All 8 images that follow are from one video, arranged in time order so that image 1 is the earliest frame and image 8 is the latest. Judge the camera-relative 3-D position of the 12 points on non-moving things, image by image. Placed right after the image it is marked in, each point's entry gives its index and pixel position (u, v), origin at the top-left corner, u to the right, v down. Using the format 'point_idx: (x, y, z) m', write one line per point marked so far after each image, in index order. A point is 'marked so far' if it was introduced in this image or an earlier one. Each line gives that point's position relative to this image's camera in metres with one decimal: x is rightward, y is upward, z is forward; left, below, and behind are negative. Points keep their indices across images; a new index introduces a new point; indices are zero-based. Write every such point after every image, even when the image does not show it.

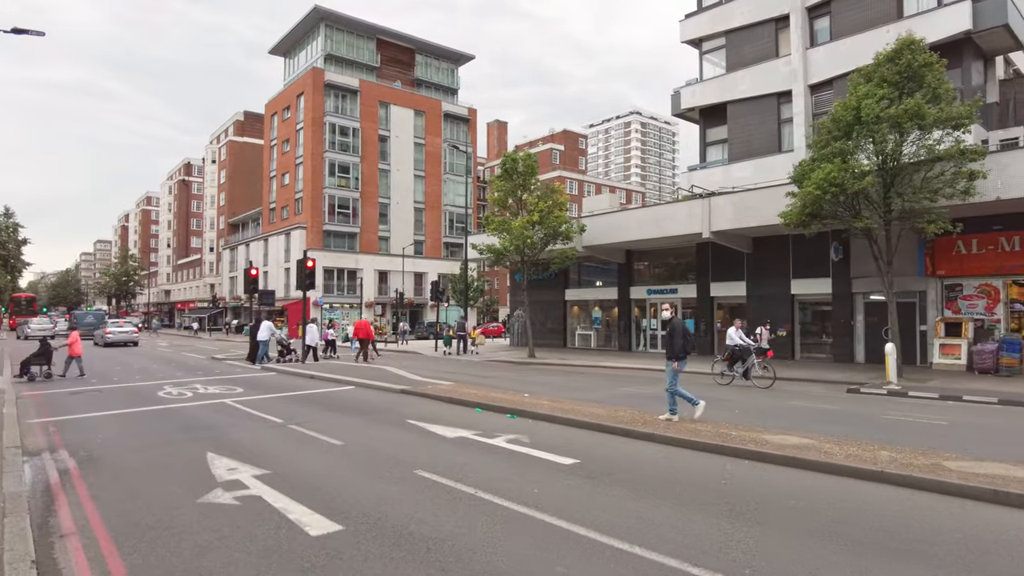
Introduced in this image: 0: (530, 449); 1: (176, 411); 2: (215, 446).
0: (+0.3, -2.0, +8.2) m
1: (-5.9, -2.2, +11.7) m
2: (-3.8, -2.1, +8.6) m
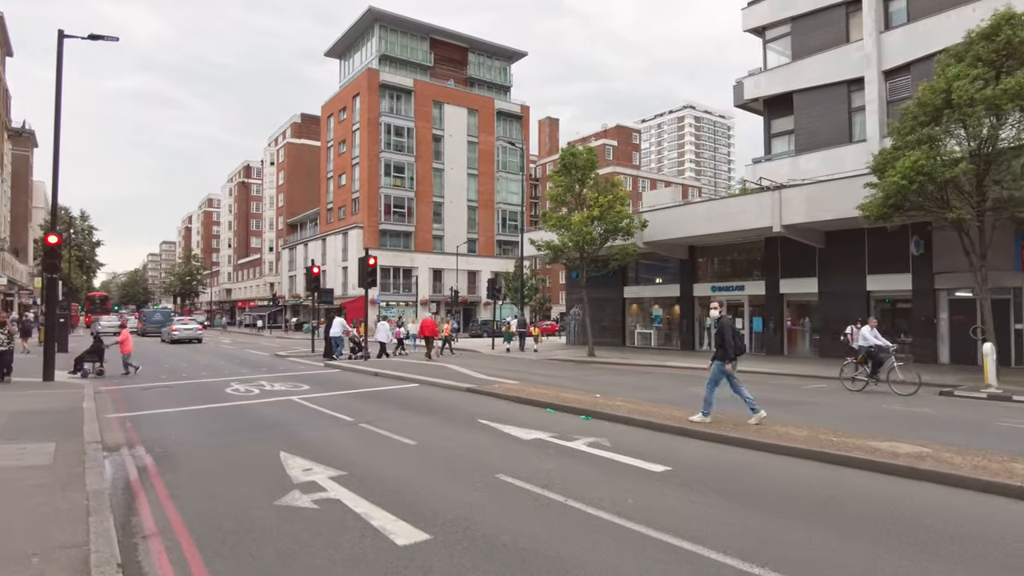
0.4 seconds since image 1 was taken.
0: (+1.2, -2.0, +7.7) m
1: (-4.7, -2.1, +11.7) m
2: (-2.9, -2.0, +8.5) m
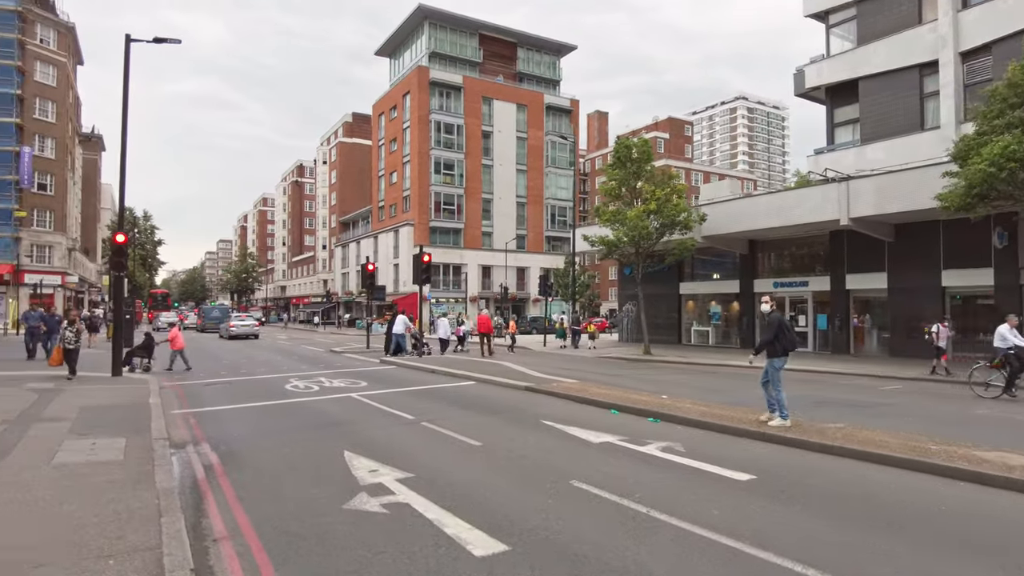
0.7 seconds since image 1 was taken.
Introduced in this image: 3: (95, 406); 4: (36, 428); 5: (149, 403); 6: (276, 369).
0: (+2.0, -1.9, +7.3) m
1: (-3.6, -2.1, +11.7) m
2: (-2.0, -2.0, +8.4) m
3: (-7.0, -2.0, +11.0) m
4: (-6.5, -1.9, +9.0) m
5: (-6.4, -2.0, +11.7) m
6: (-6.5, -2.2, +18.2) m
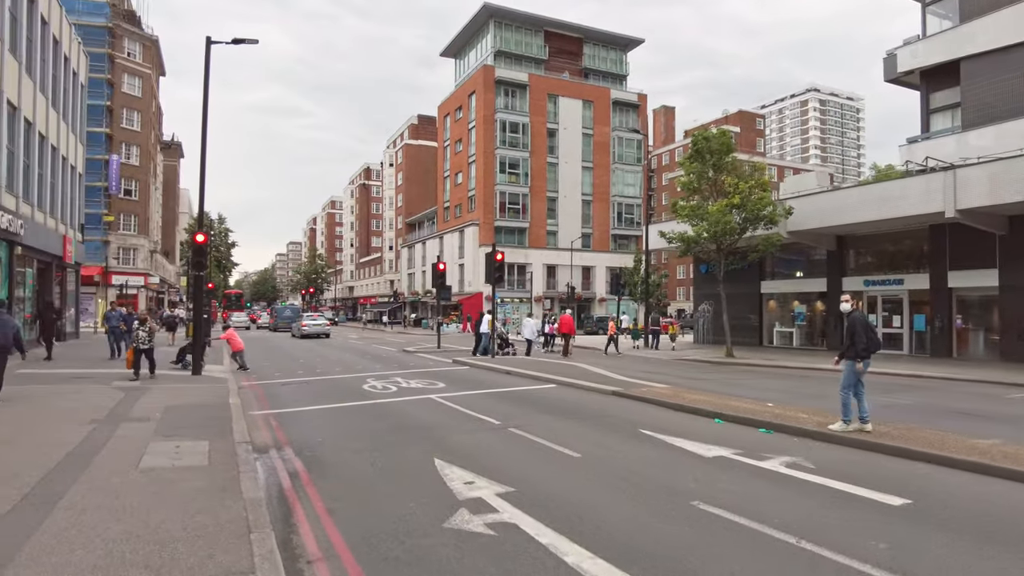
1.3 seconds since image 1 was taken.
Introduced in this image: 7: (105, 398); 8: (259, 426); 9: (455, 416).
0: (+3.1, -1.9, +6.4) m
1: (-2.1, -2.1, +11.3) m
2: (-0.8, -1.9, +7.8) m
3: (-5.5, -2.0, +11.0) m
4: (-5.3, -1.9, +8.9) m
5: (-4.9, -2.0, +11.5) m
6: (-4.4, -2.2, +18.1) m
7: (-7.0, -1.9, +11.3) m
8: (-3.7, -2.1, +9.8) m
9: (-0.9, -2.0, +10.1) m
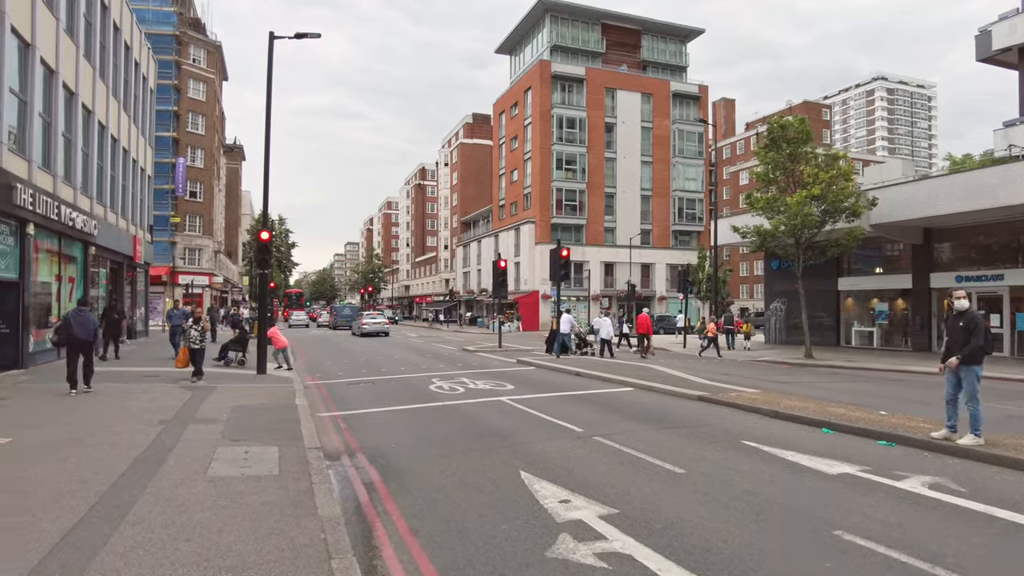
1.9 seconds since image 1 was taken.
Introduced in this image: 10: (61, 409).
0: (+3.9, -1.8, +5.4) m
1: (-0.9, -2.0, +10.7) m
2: (+0.2, -1.9, +7.1) m
3: (-4.3, -1.9, +10.6) m
4: (-4.2, -1.9, +8.5) m
5: (-3.6, -2.0, +11.1) m
6: (-2.6, -2.1, +17.7) m
7: (-5.7, -1.9, +11.1) m
8: (-2.6, -2.0, +9.3) m
9: (+0.3, -1.9, +9.4) m
10: (-6.7, -1.8, +9.8) m
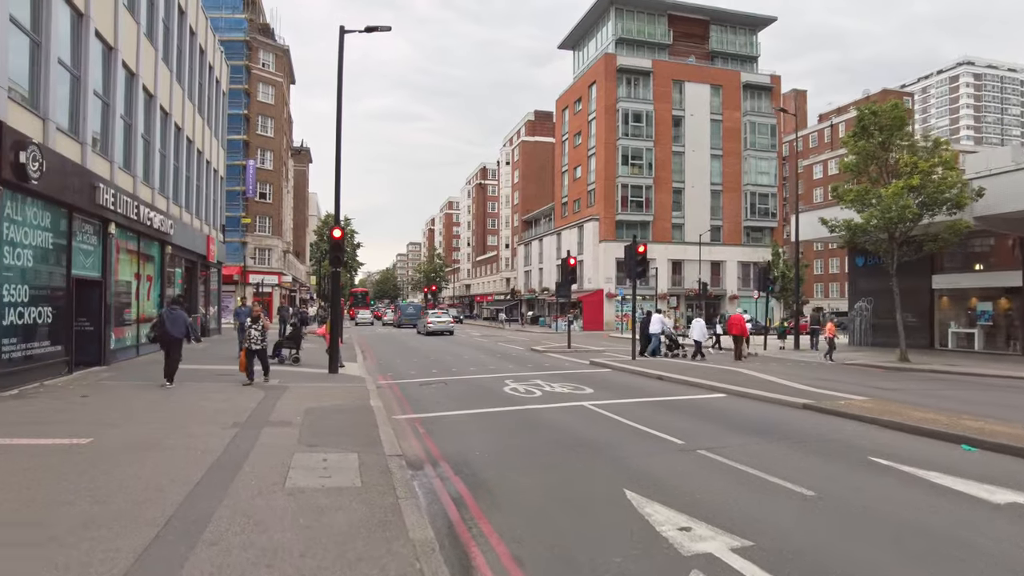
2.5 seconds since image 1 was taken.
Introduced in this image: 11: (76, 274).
0: (+4.7, -1.8, +4.4) m
1: (+0.4, -2.0, +10.1) m
2: (+1.1, -1.9, +6.4) m
3: (-3.0, -1.9, +10.3) m
4: (-3.1, -1.8, +8.2) m
5: (-2.3, -1.9, +10.7) m
6: (-0.7, -2.1, +17.1) m
7: (-4.3, -1.8, +10.8) m
8: (-1.4, -2.0, +8.8) m
9: (+1.5, -1.9, +8.7) m
10: (-5.5, -1.8, +9.7) m
11: (-9.2, +0.3, +13.9) m
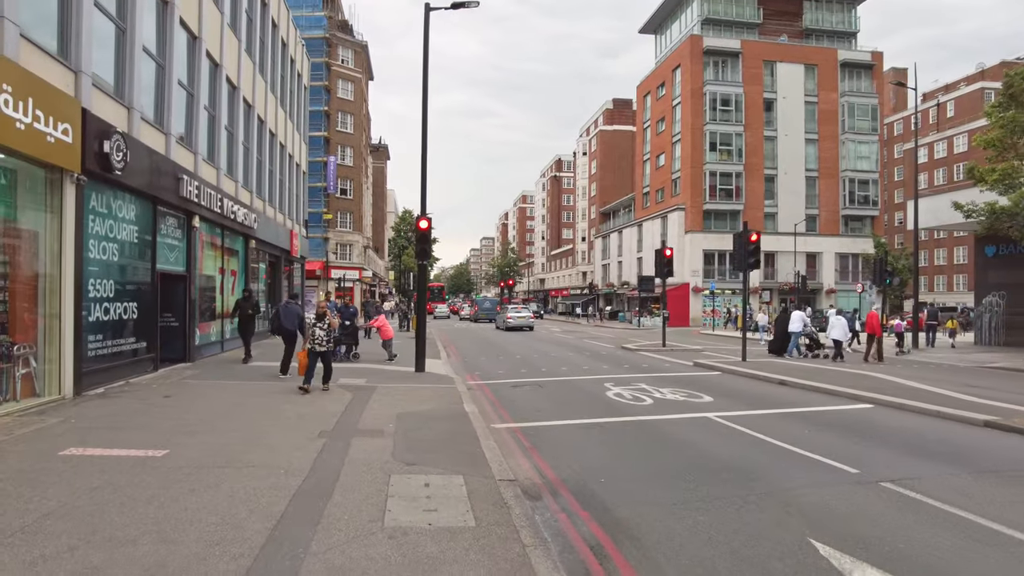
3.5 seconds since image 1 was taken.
0: (+5.6, -1.7, +2.6) m
1: (+2.0, -1.9, +8.7) m
2: (+2.3, -1.8, +5.0) m
3: (-1.4, -1.8, +9.3) m
4: (-1.7, -1.7, +7.2) m
5: (-0.7, -1.8, +9.7) m
6: (+1.6, -1.9, +15.9) m
7: (-2.7, -1.7, +10.0) m
8: (0.0, -1.9, +7.7) m
9: (+2.8, -1.8, +7.2) m
10: (-4.0, -1.7, +9.0) m
11: (-7.2, +0.4, +13.5) m
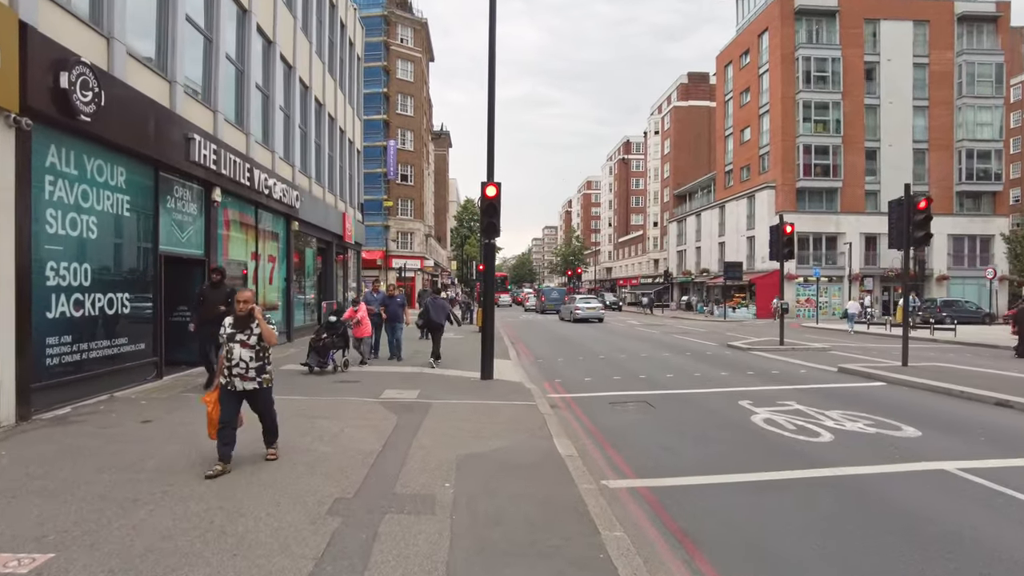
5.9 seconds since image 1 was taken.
0: (+6.1, -1.6, -1.2) m
1: (+3.0, -1.7, +5.2) m
2: (+3.0, -1.7, +1.5) m
3: (-0.3, -1.6, +6.1) m
4: (-0.8, -1.6, +4.1) m
5: (+0.5, -1.6, +6.4) m
6: (+3.3, -1.6, +12.4) m
7: (-1.5, -1.5, +6.9) m
8: (+0.9, -1.7, +4.4) m
9: (+3.7, -1.6, +3.6) m
10: (-2.9, -1.5, +6.0) m
11: (-5.7, +0.6, +10.9) m
